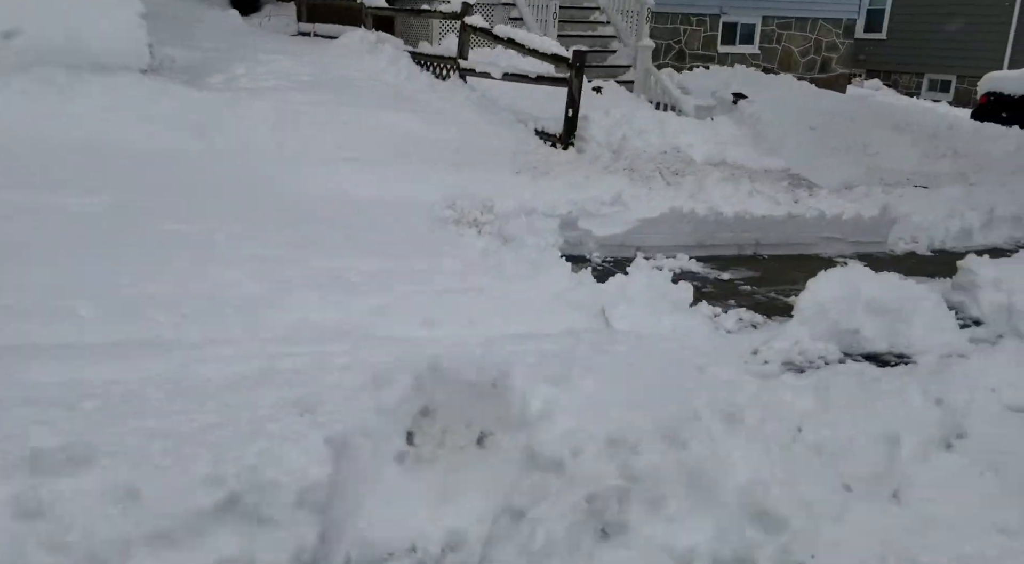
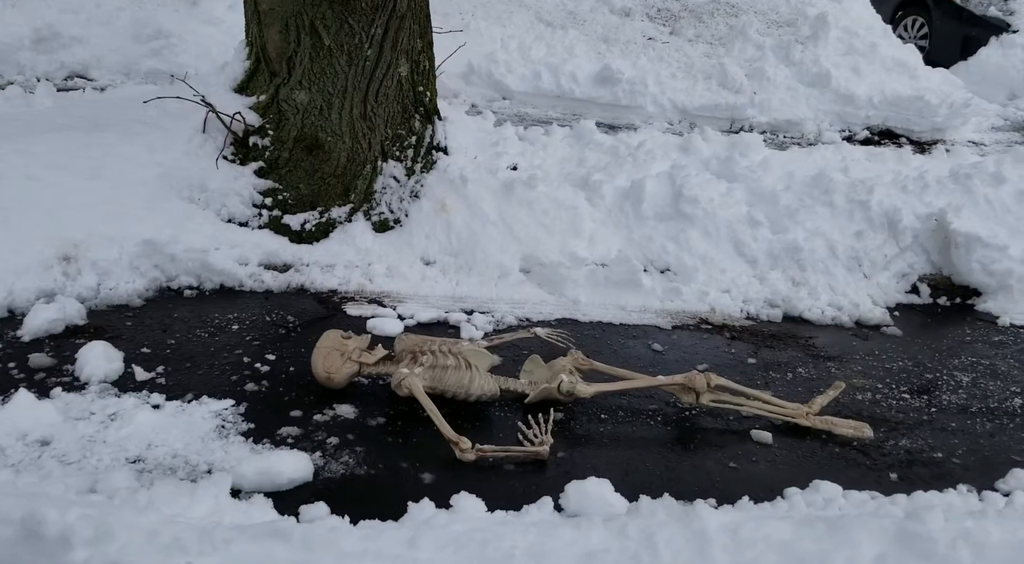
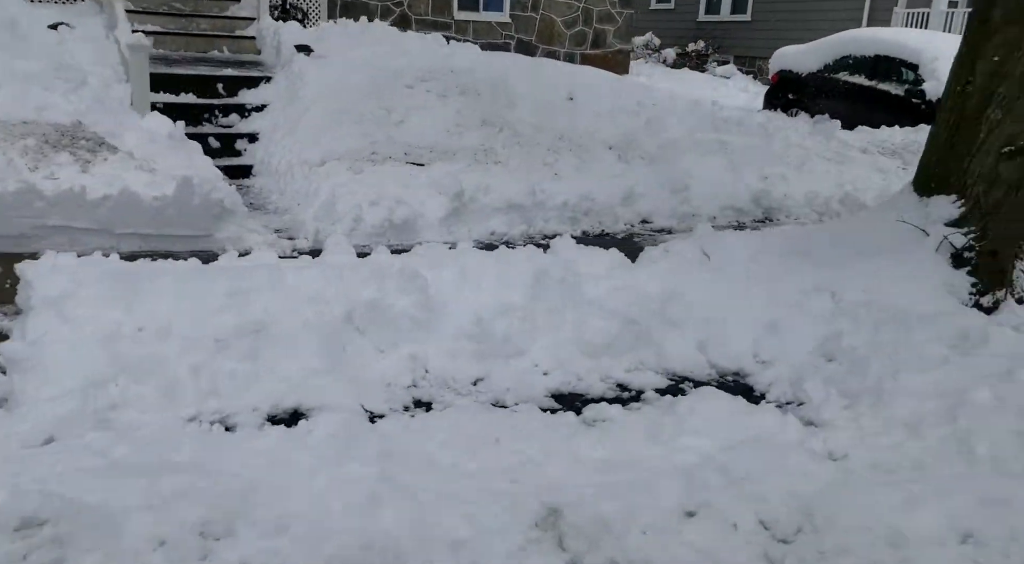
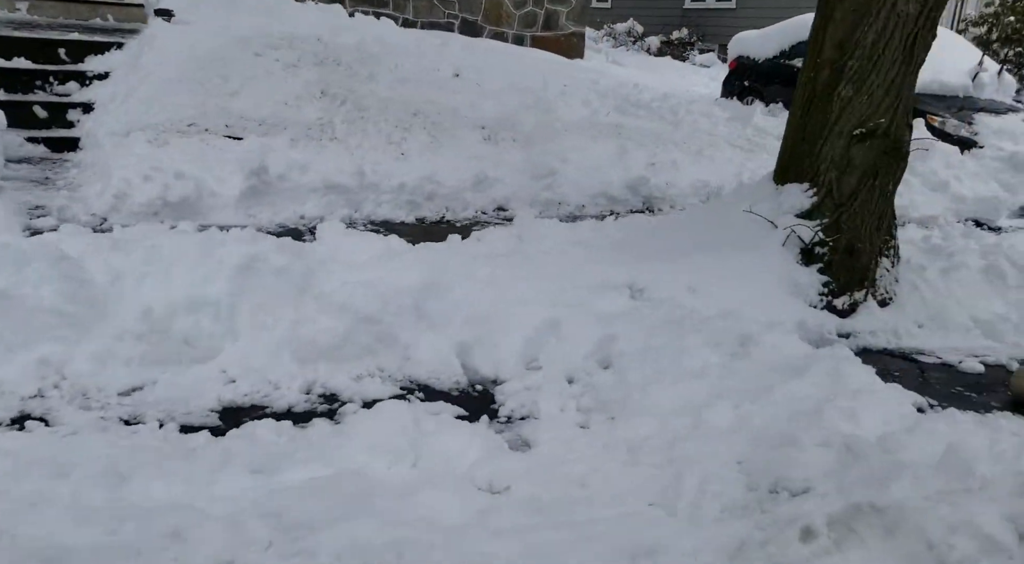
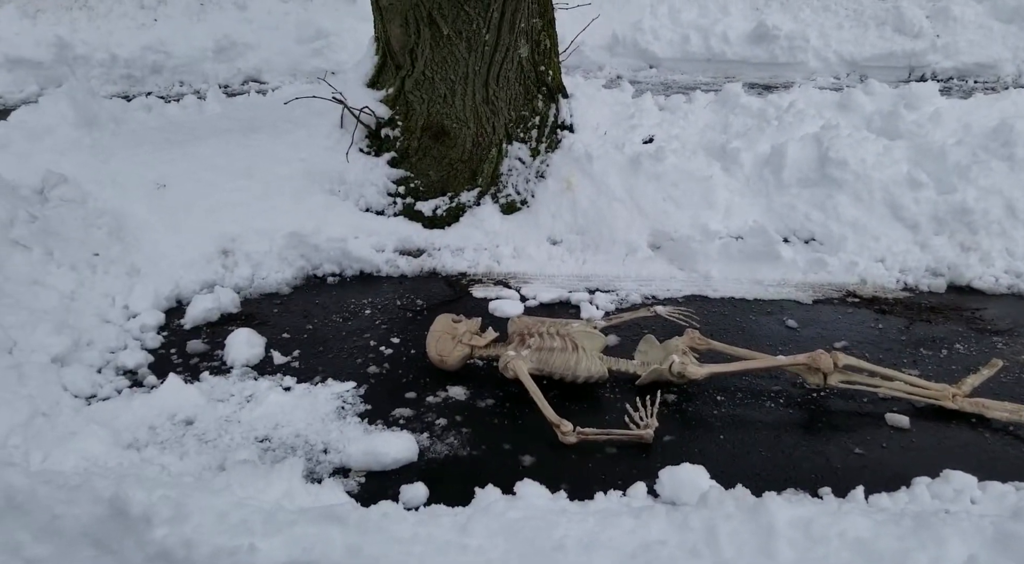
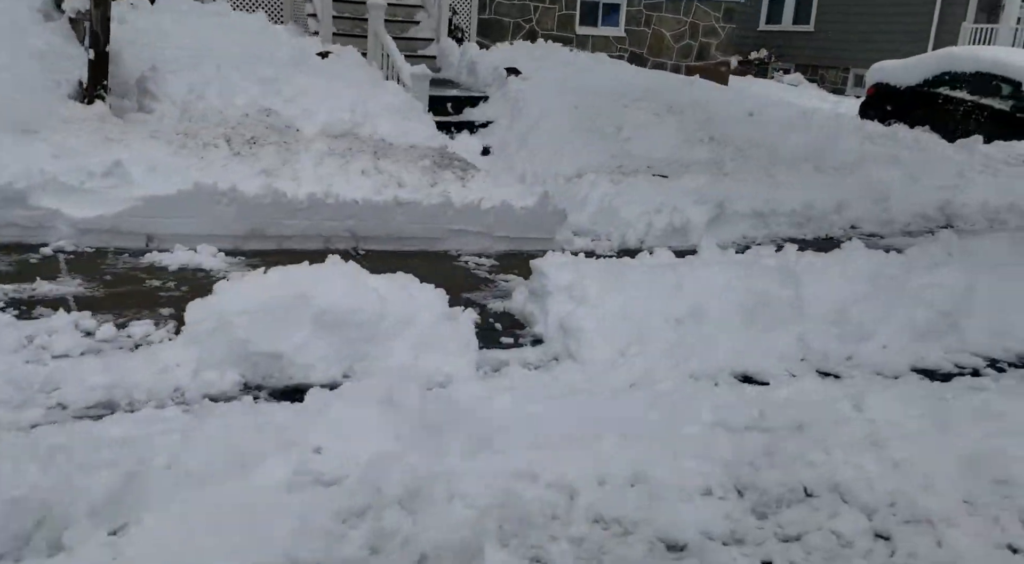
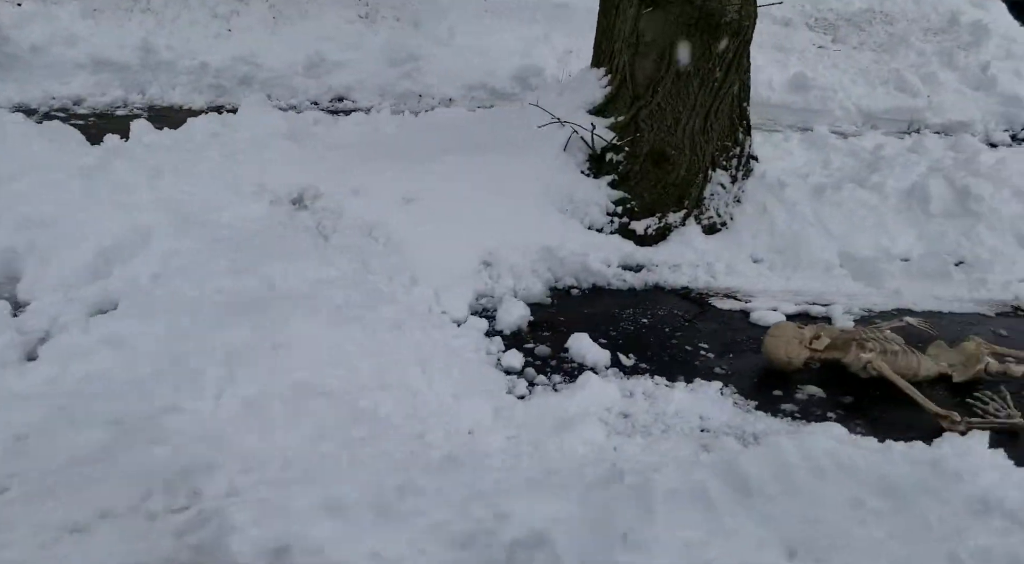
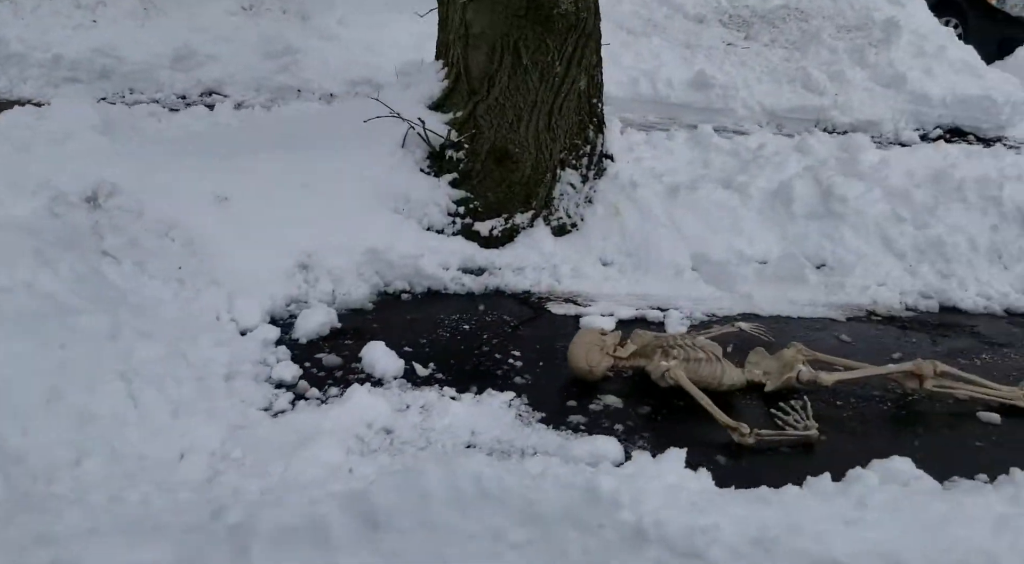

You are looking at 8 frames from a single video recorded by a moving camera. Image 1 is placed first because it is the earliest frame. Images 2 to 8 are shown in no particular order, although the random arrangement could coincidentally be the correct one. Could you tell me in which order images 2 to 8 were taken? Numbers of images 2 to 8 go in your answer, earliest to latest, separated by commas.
6, 3, 4, 7, 8, 2, 5
